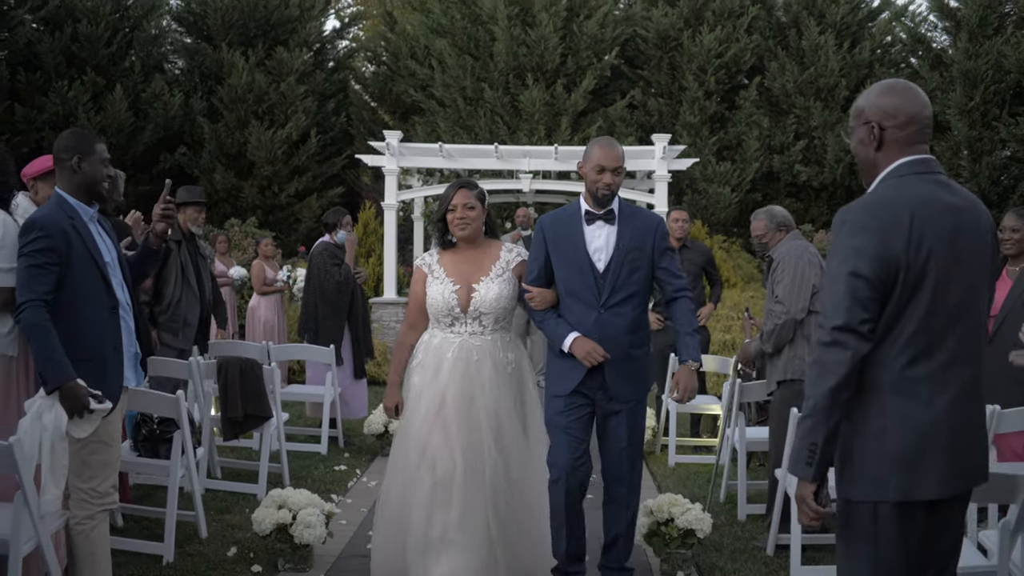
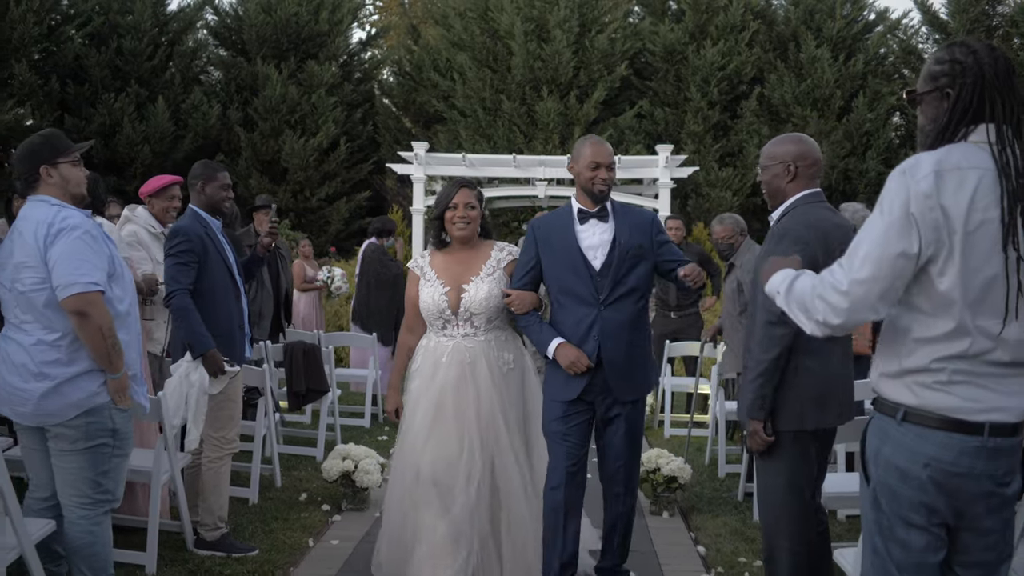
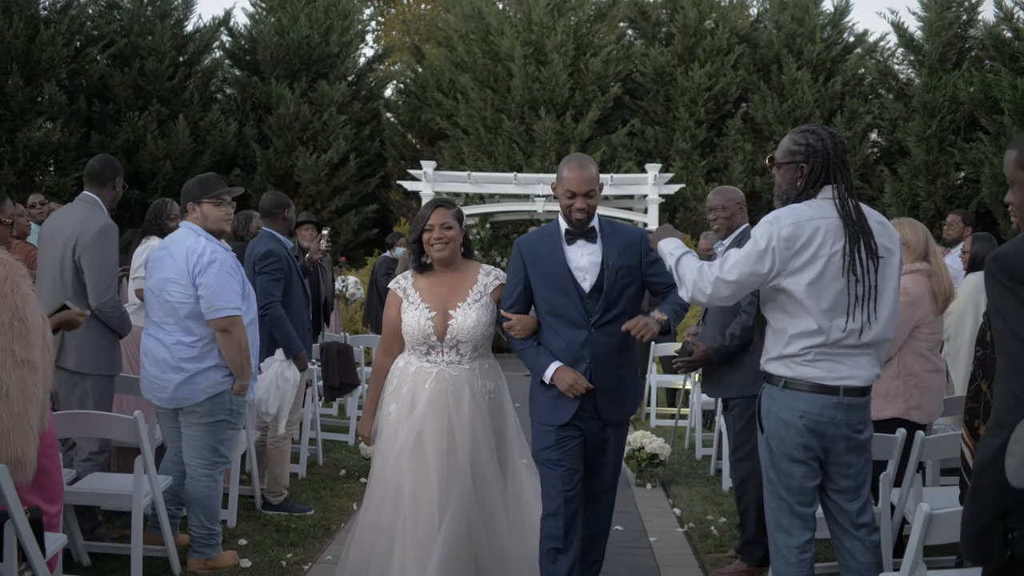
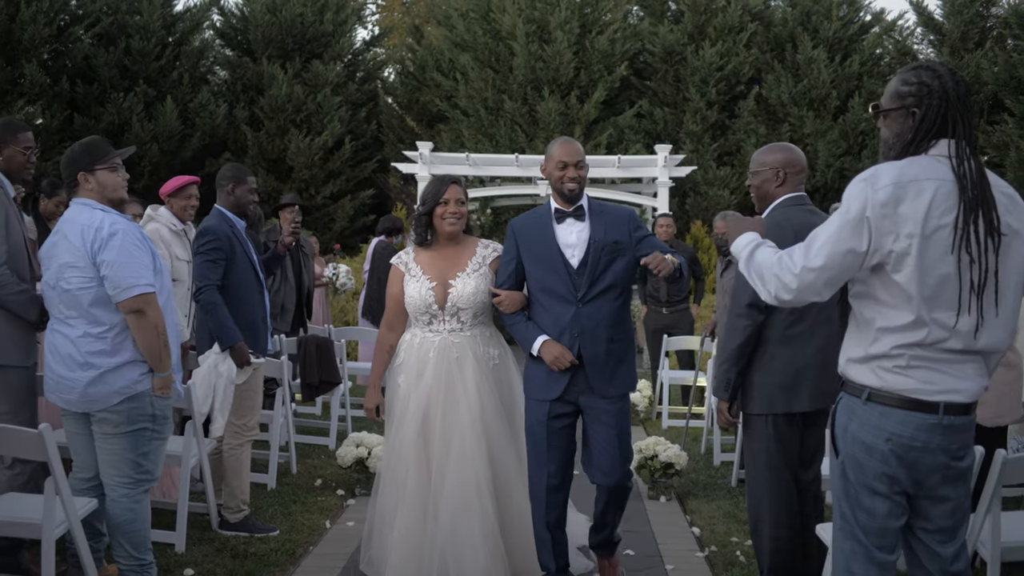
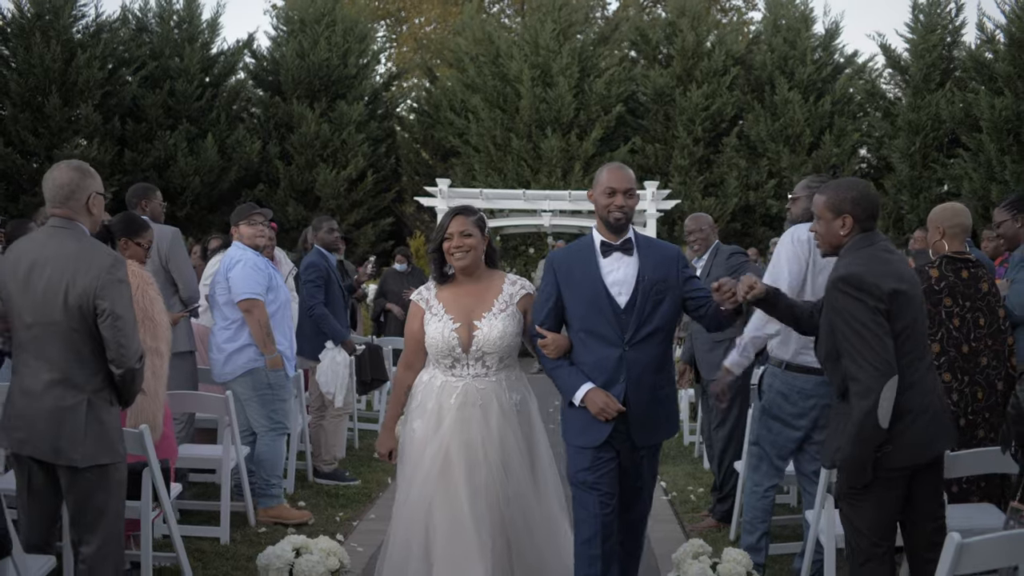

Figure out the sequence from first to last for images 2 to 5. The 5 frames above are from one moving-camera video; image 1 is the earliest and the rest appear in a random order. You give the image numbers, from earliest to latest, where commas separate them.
2, 4, 3, 5
